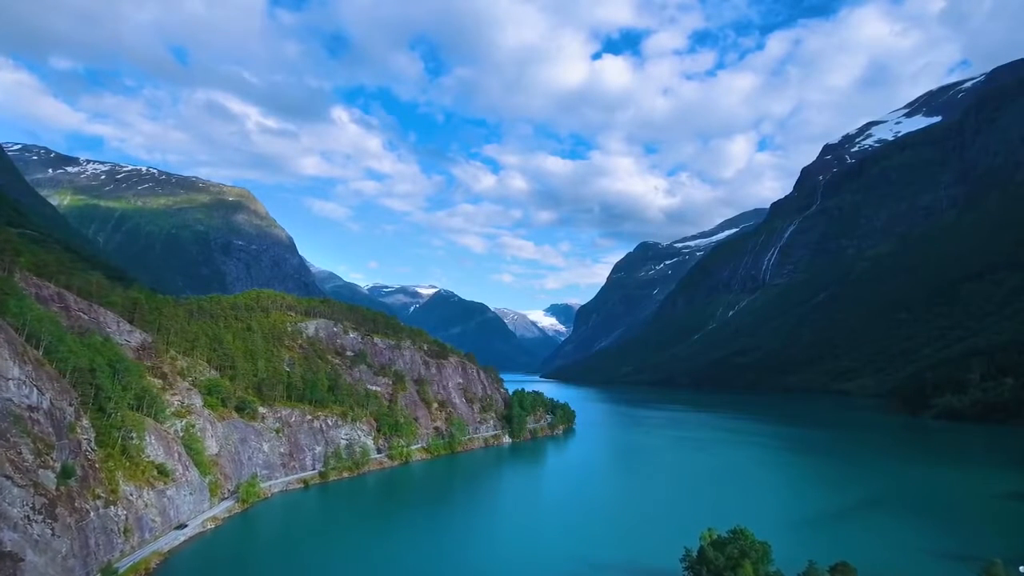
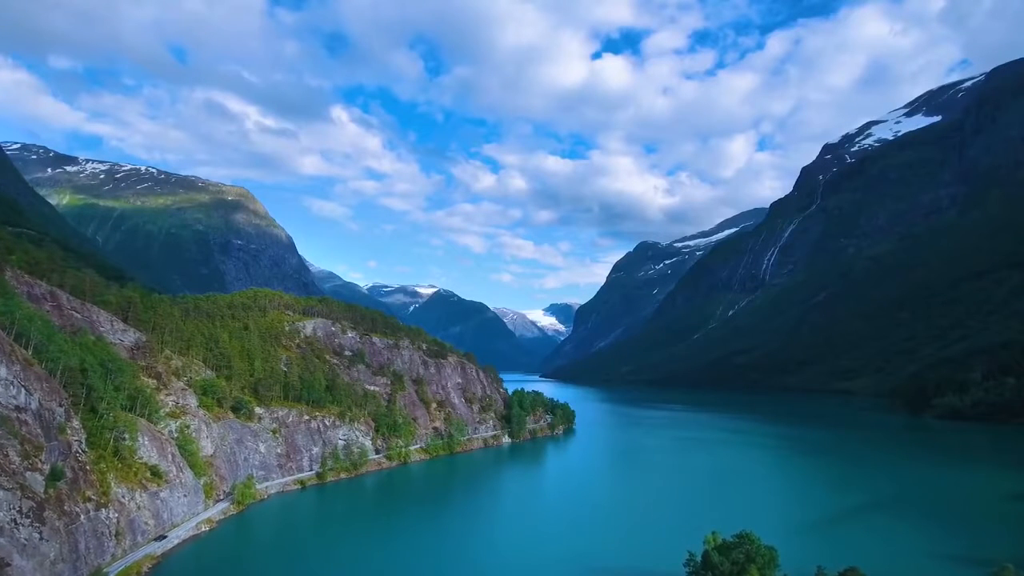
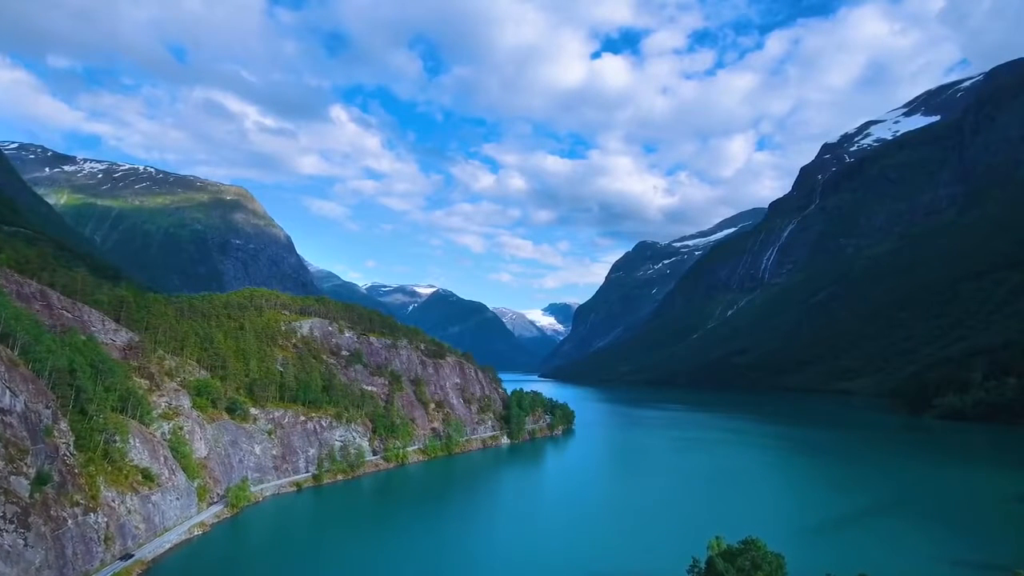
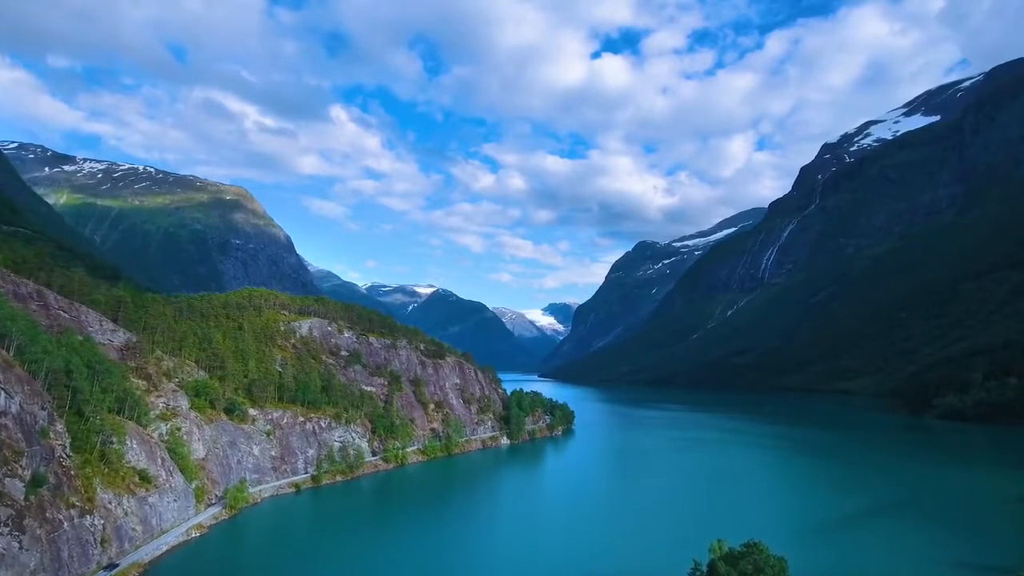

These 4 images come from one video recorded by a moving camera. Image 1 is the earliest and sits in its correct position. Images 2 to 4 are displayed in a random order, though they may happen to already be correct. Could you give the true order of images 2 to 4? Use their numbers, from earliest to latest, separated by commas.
2, 3, 4
